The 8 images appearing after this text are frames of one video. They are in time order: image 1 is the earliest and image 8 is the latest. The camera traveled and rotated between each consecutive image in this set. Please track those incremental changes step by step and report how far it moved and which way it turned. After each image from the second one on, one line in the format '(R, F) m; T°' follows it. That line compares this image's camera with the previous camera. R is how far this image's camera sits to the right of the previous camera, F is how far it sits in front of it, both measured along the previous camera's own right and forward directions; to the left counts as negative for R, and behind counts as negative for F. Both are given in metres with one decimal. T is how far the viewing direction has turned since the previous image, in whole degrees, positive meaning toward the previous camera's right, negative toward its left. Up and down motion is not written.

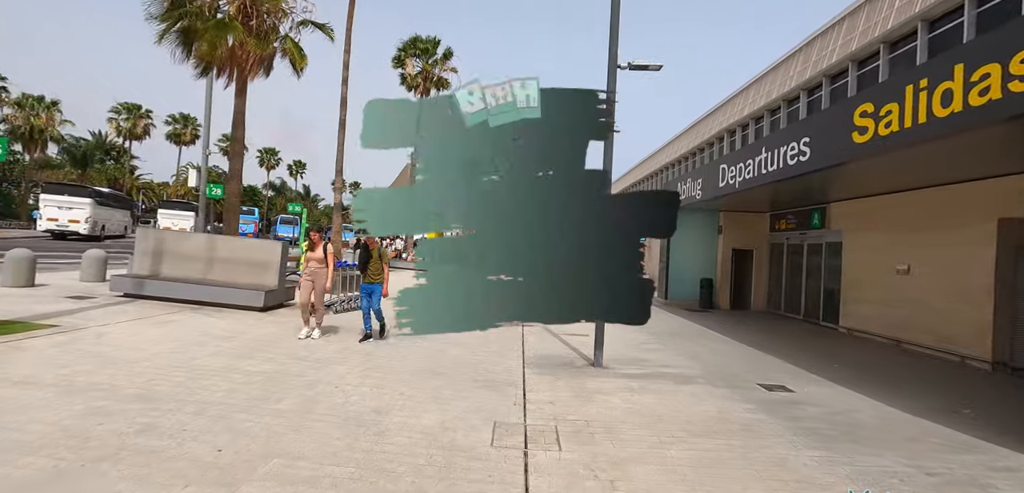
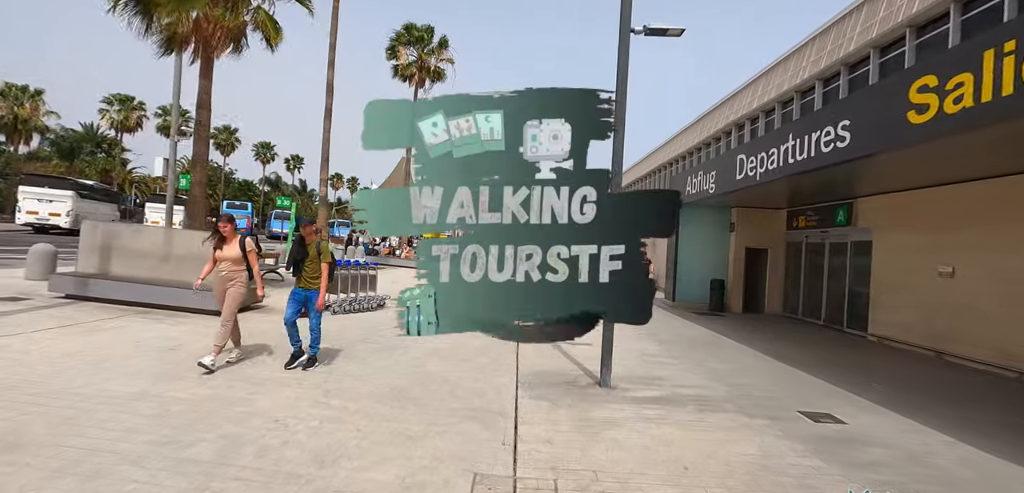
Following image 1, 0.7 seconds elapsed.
(+0.1, +0.9) m; 0°
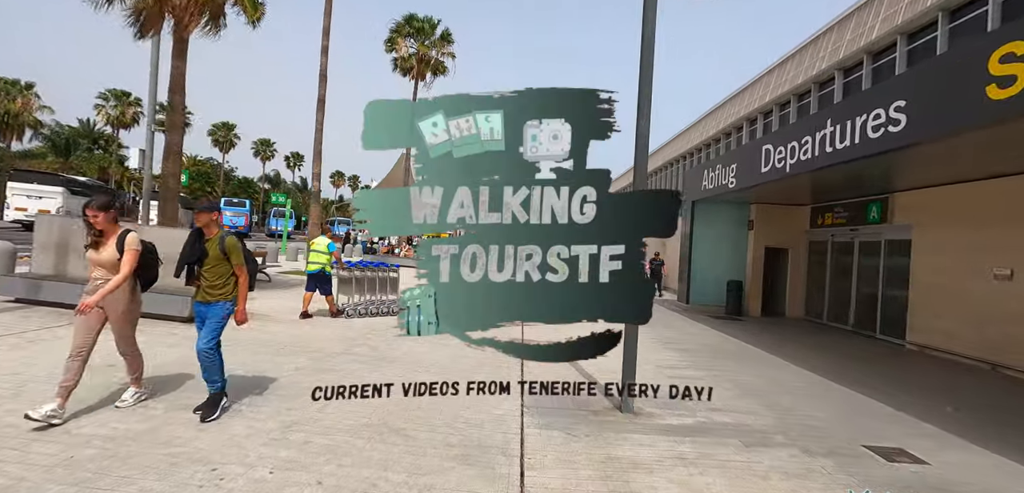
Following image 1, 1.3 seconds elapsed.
(-0.1, +0.8) m; 0°
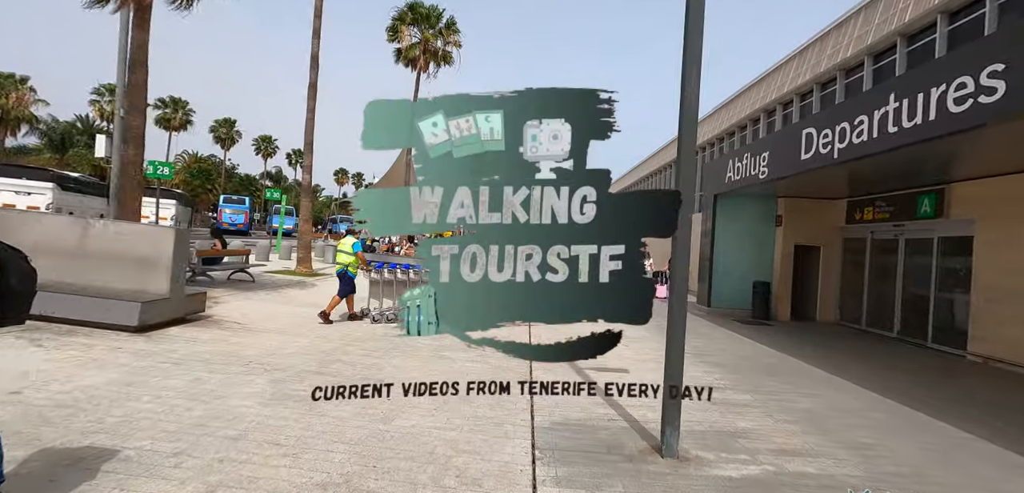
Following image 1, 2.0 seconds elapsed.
(-0.1, +0.9) m; 0°
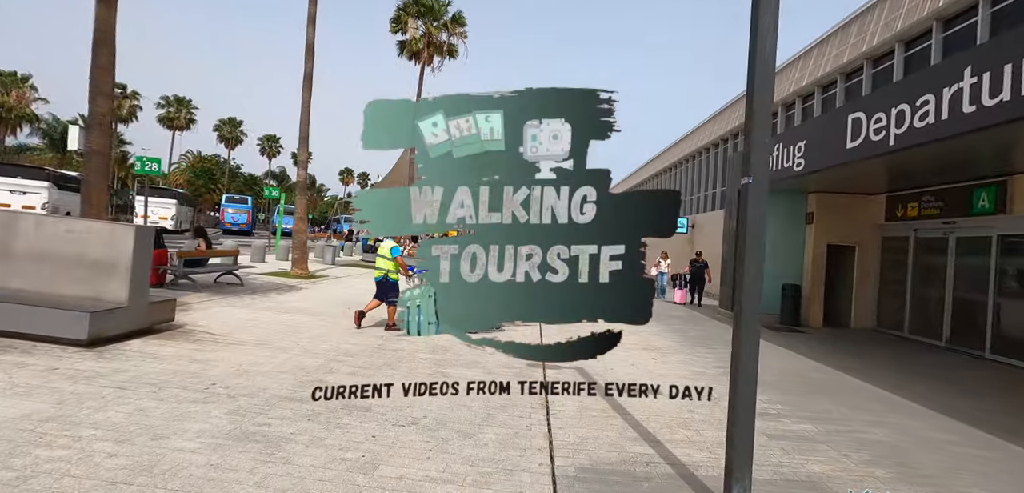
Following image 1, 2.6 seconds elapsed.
(-0.1, +0.8) m; 0°
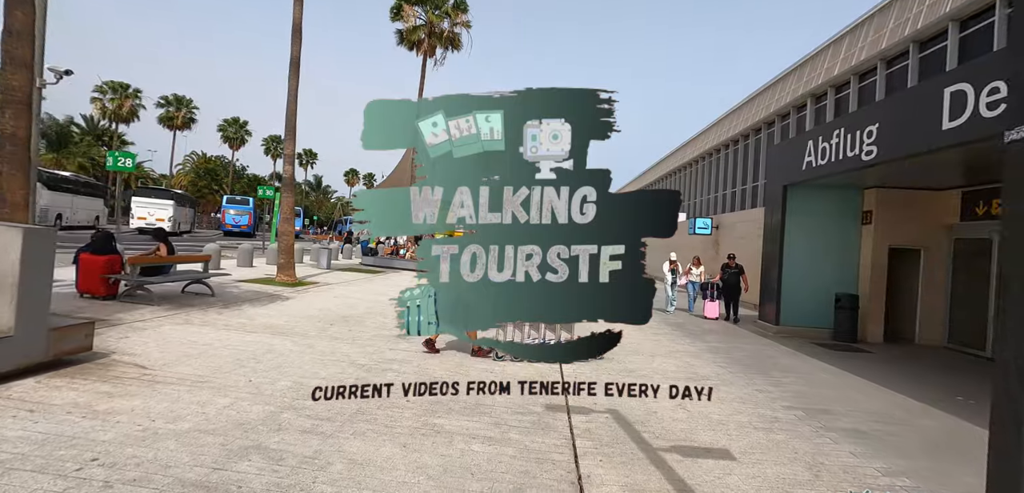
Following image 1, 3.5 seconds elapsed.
(+0.1, -2.4) m; 0°
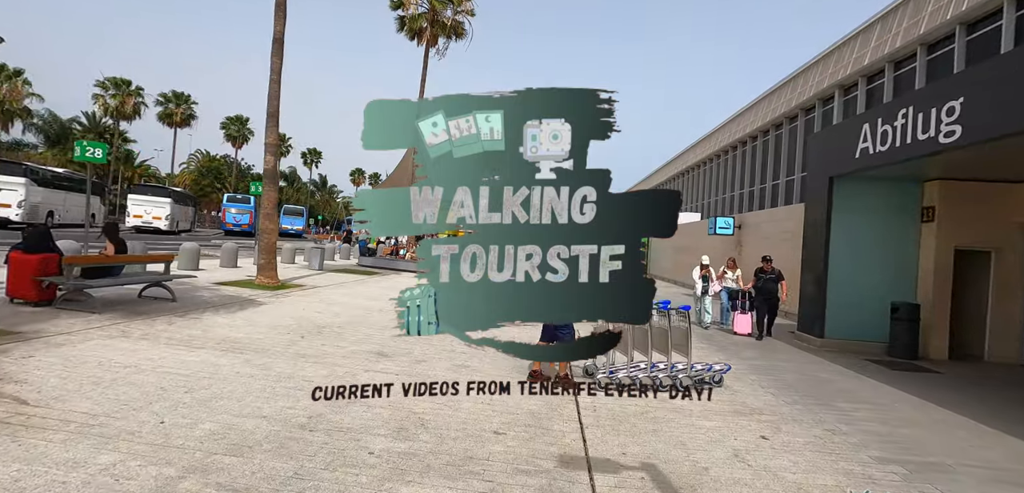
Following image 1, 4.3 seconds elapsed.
(0.0, +1.1) m; 0°
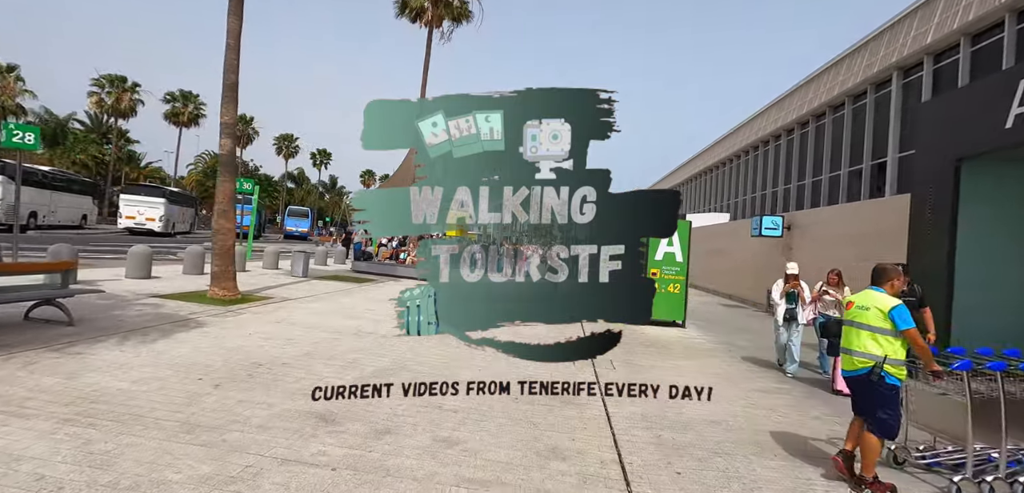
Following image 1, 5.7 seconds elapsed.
(0.0, +1.9) m; 0°
